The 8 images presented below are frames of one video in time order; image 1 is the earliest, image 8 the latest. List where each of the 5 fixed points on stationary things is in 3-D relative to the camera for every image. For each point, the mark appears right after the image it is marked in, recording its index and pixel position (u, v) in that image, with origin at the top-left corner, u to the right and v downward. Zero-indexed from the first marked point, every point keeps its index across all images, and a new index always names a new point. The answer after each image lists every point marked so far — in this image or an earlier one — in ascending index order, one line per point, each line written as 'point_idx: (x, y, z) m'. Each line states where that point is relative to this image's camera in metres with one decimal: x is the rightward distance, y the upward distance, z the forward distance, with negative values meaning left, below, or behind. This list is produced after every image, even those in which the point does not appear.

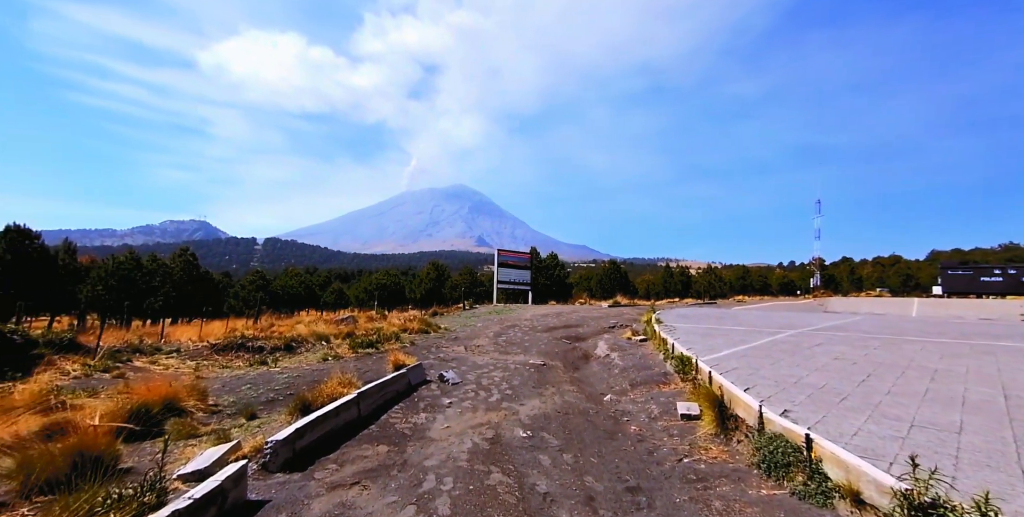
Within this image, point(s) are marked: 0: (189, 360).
0: (-7.8, -2.4, +11.3) m
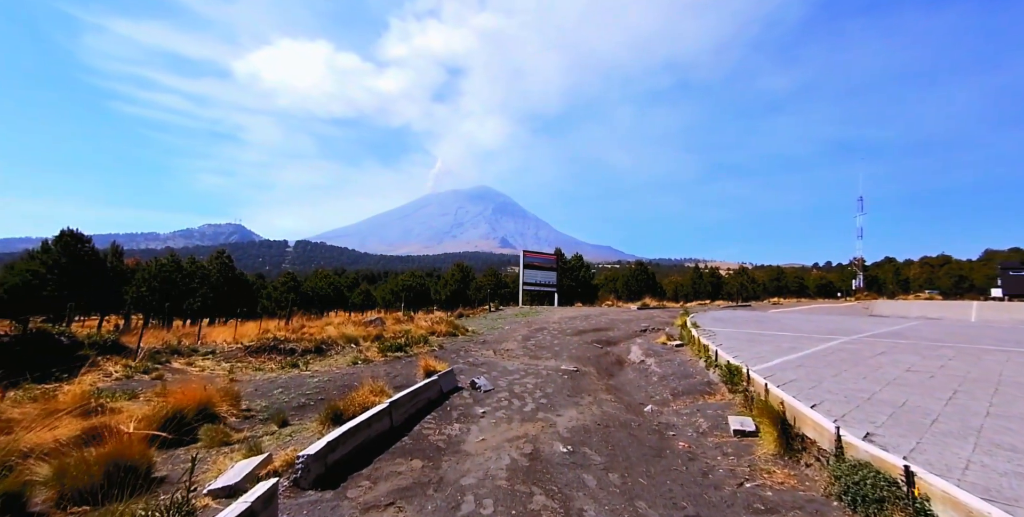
0: (-7.0, -2.5, +11.4) m
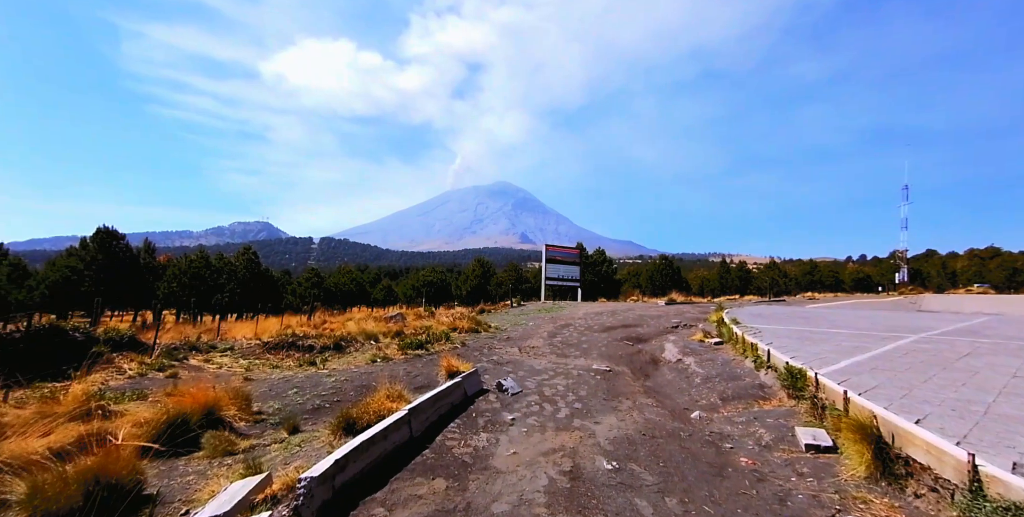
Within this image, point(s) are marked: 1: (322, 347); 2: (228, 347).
0: (-6.4, -2.4, +11.0) m
1: (-4.9, -2.3, +11.8) m
2: (-7.3, -2.2, +11.9) m
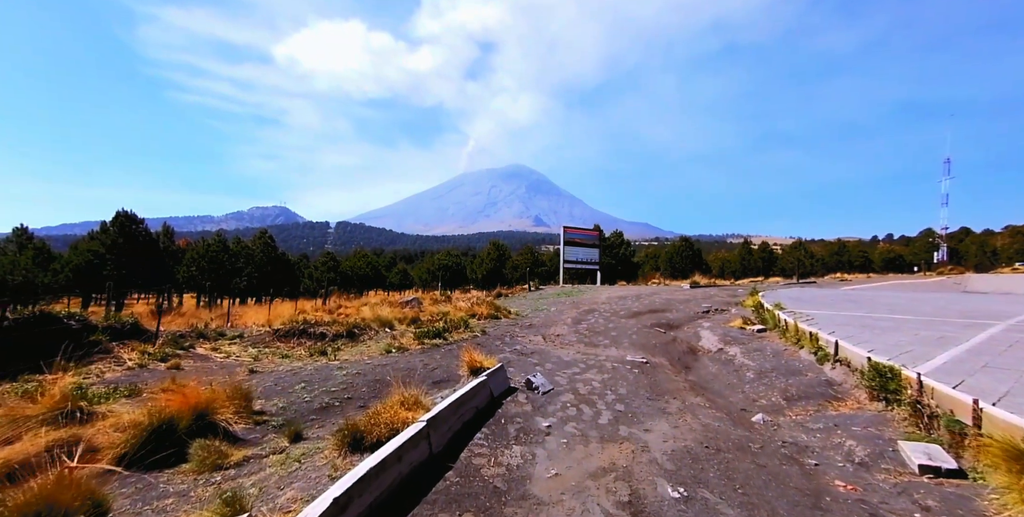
0: (-5.8, -2.0, +10.3) m
1: (-4.3, -1.9, +11.1) m
2: (-6.7, -1.8, +11.2) m
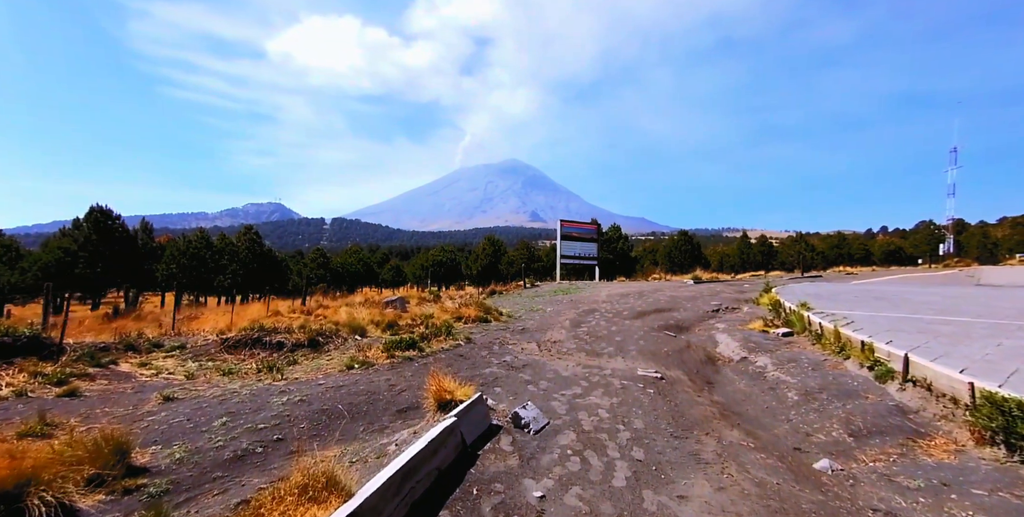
0: (-6.0, -1.9, +8.6) m
1: (-4.5, -1.8, +9.4) m
2: (-6.9, -1.8, +9.5) m
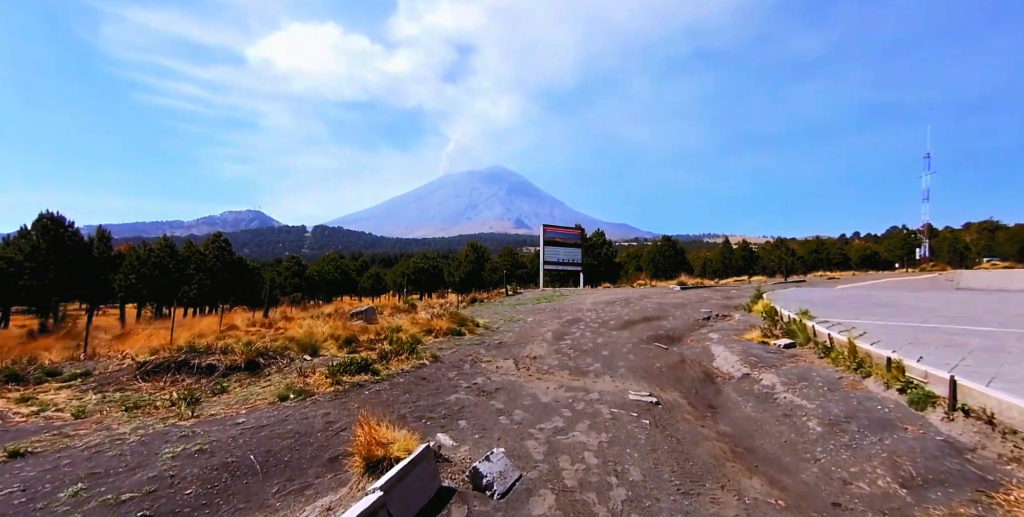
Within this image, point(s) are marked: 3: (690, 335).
0: (-6.5, -2.0, +7.2) m
1: (-5.0, -1.9, +8.0) m
2: (-7.4, -1.9, +8.1) m
3: (+5.0, -2.1, +13.0) m
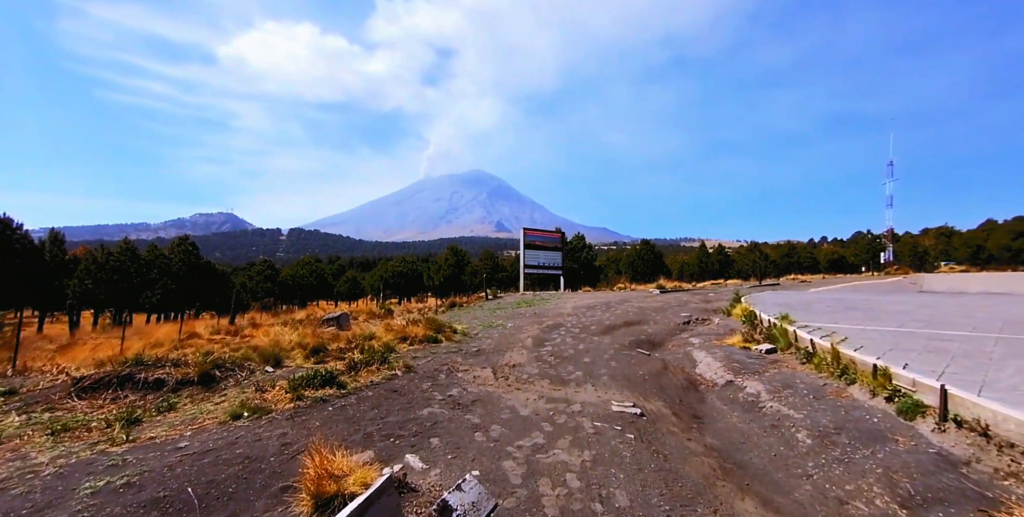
0: (-6.8, -2.1, +6.5) m
1: (-5.4, -2.0, +7.4) m
2: (-7.8, -2.0, +7.4) m
3: (+4.4, -2.3, +12.9) m
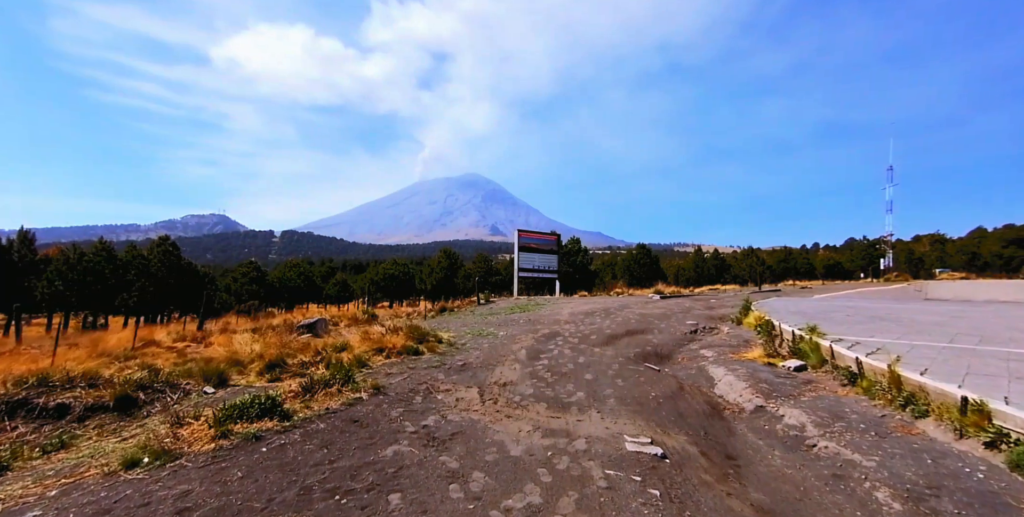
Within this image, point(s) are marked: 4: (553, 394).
0: (-7.0, -2.0, +5.1) m
1: (-5.5, -2.0, +6.0) m
2: (-7.9, -1.9, +5.9) m
3: (+4.2, -2.3, +11.6) m
4: (+0.7, -2.3, +7.8) m
